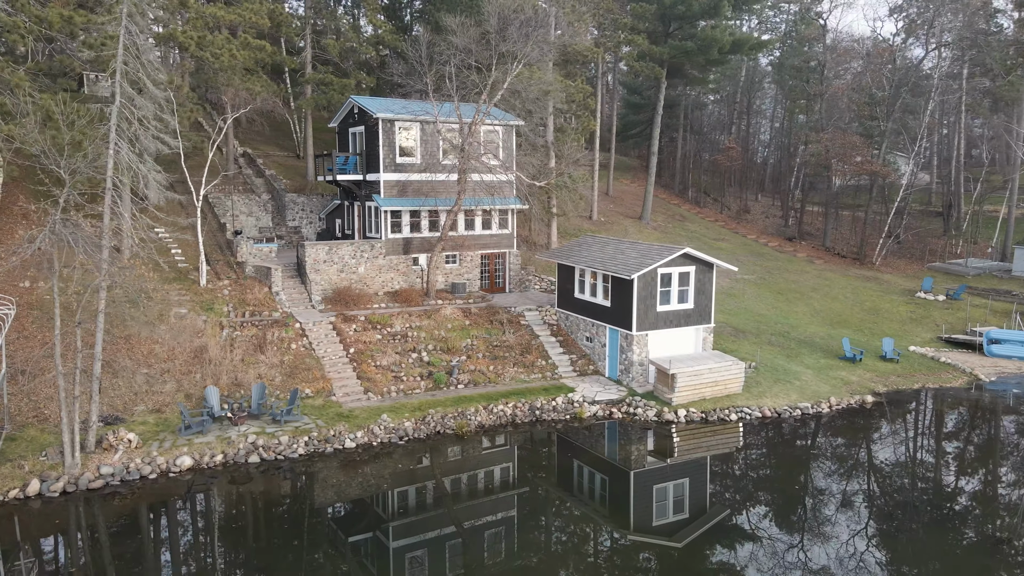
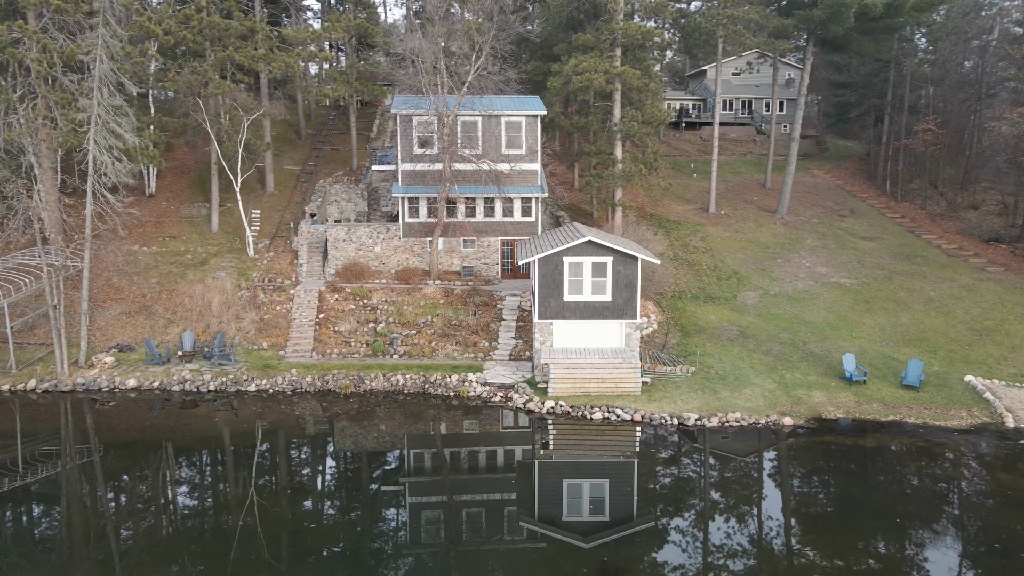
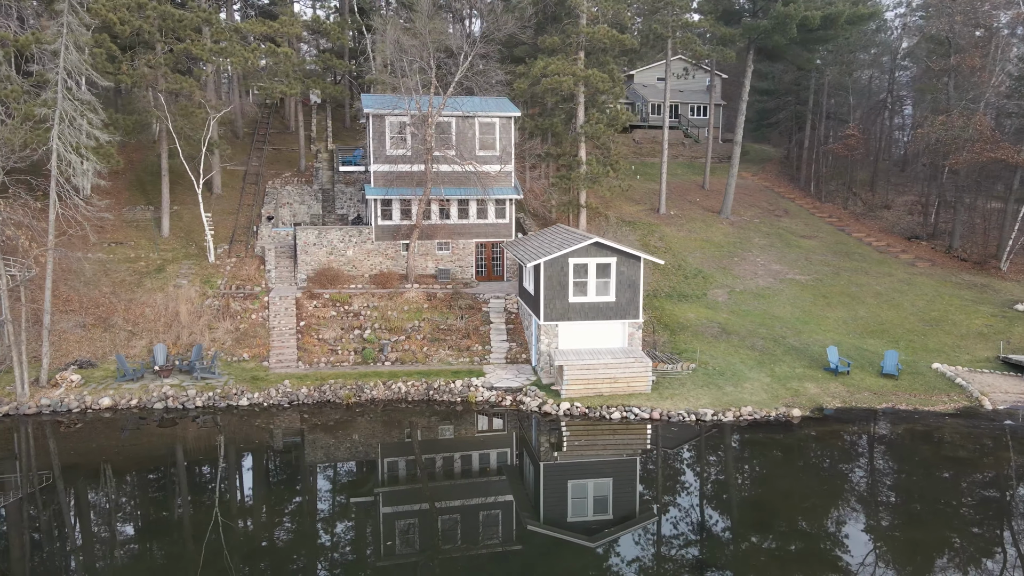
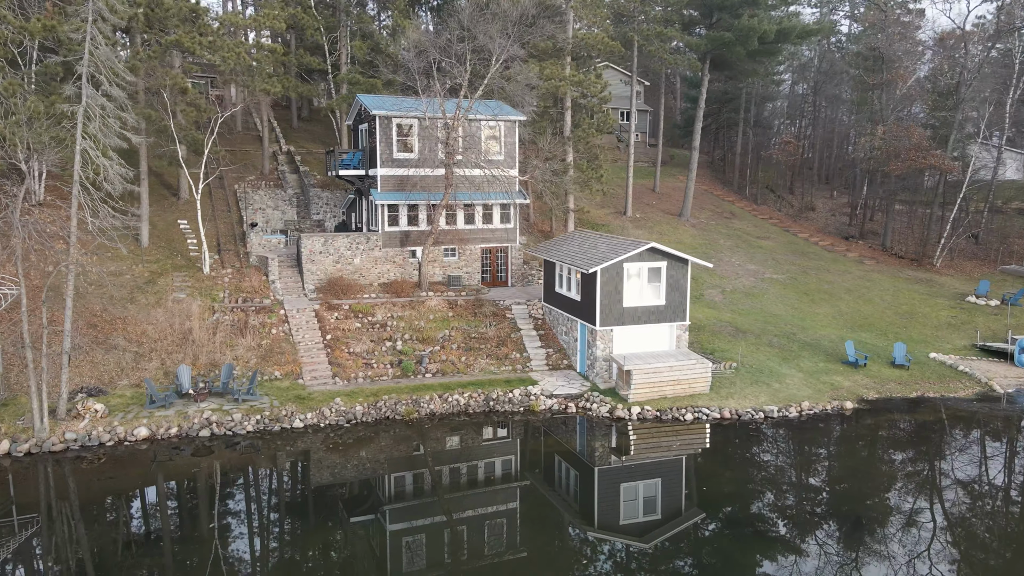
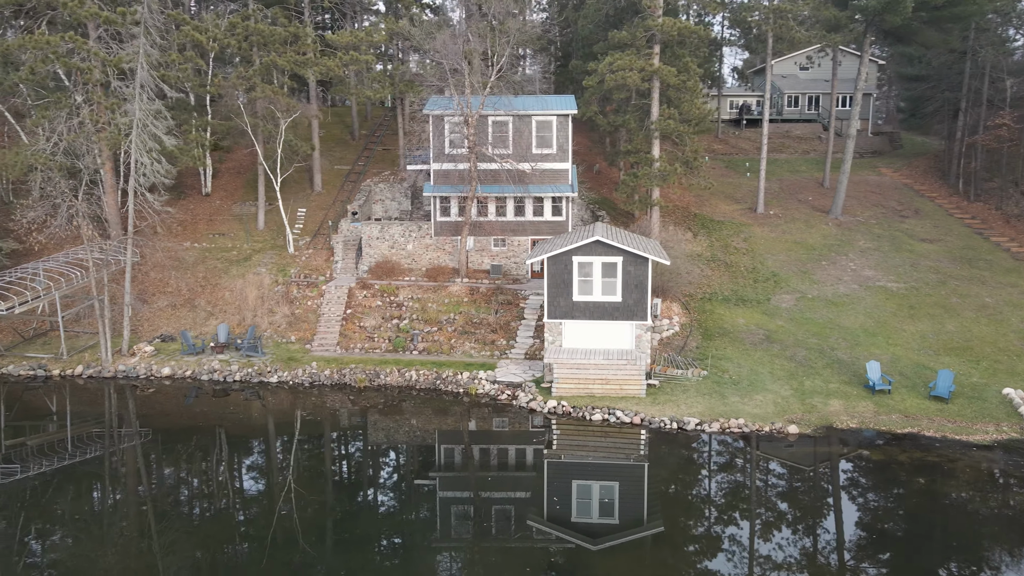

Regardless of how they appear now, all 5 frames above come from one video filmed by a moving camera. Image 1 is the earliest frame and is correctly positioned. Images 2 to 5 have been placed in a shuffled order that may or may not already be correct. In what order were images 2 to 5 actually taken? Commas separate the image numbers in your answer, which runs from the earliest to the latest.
4, 3, 2, 5
